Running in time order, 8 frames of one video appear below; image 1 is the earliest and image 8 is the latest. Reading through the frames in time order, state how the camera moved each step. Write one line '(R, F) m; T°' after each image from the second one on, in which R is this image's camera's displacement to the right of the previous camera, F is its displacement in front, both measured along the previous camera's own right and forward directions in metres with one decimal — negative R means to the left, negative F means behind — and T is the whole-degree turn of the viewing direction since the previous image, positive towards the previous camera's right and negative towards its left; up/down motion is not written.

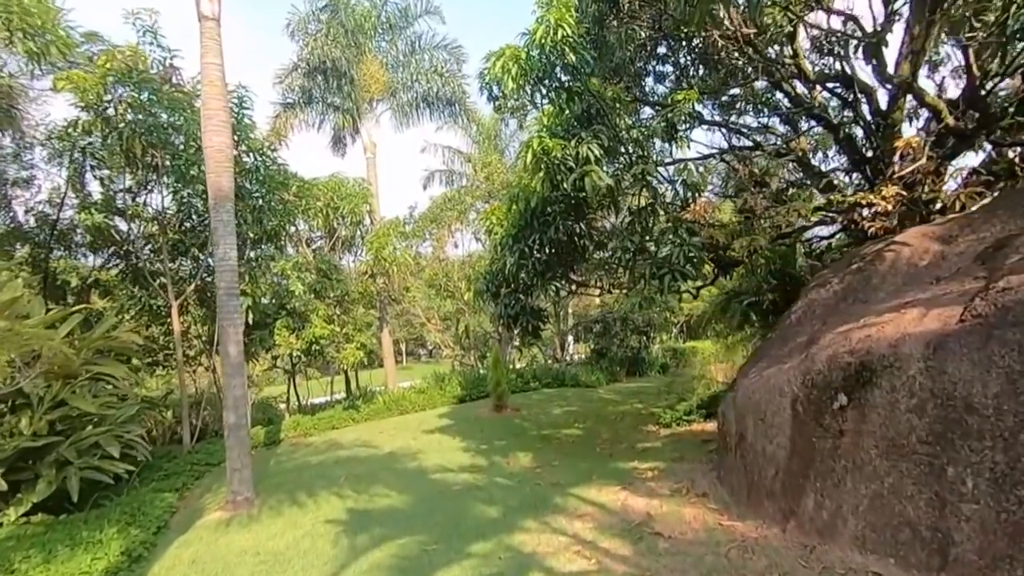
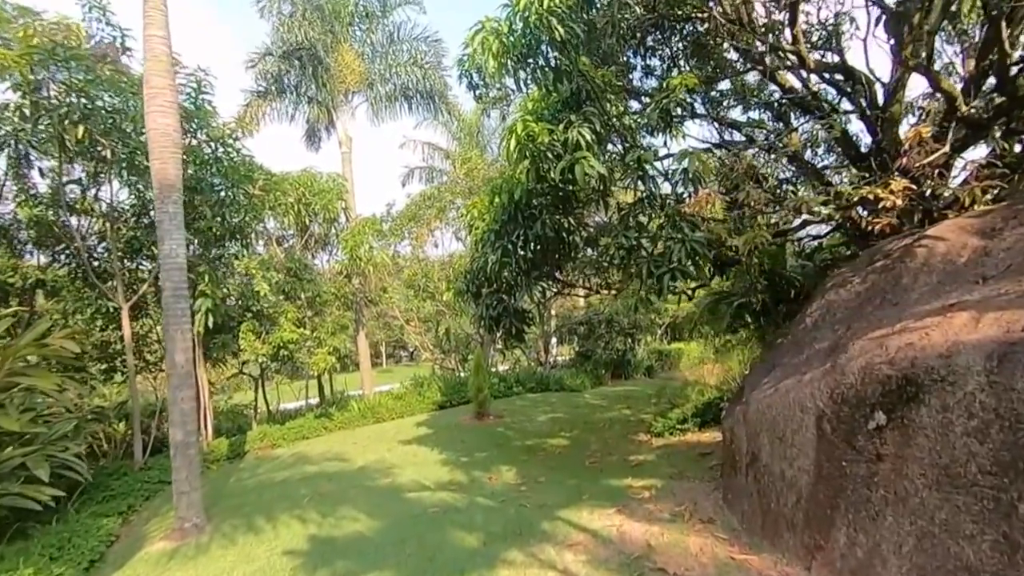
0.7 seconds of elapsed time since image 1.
(0.0, +0.5) m; +2°
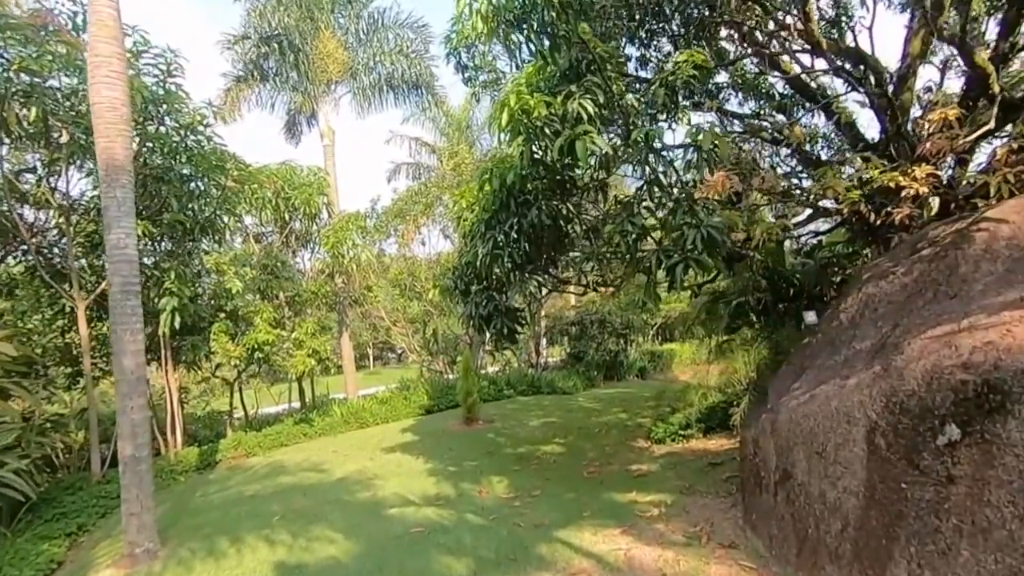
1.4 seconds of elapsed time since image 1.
(0.0, +0.5) m; +1°
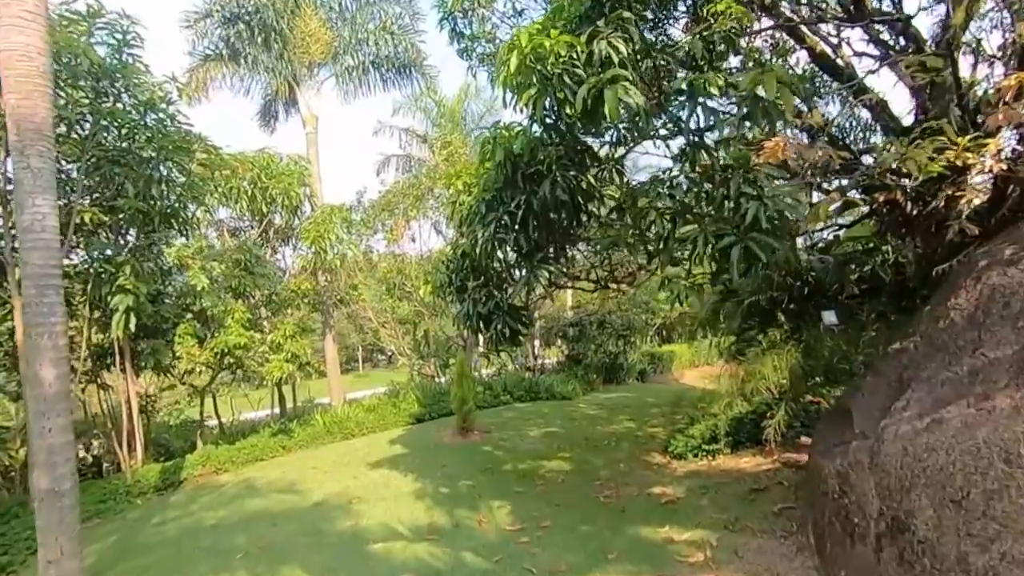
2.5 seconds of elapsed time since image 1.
(-0.1, +0.7) m; +1°
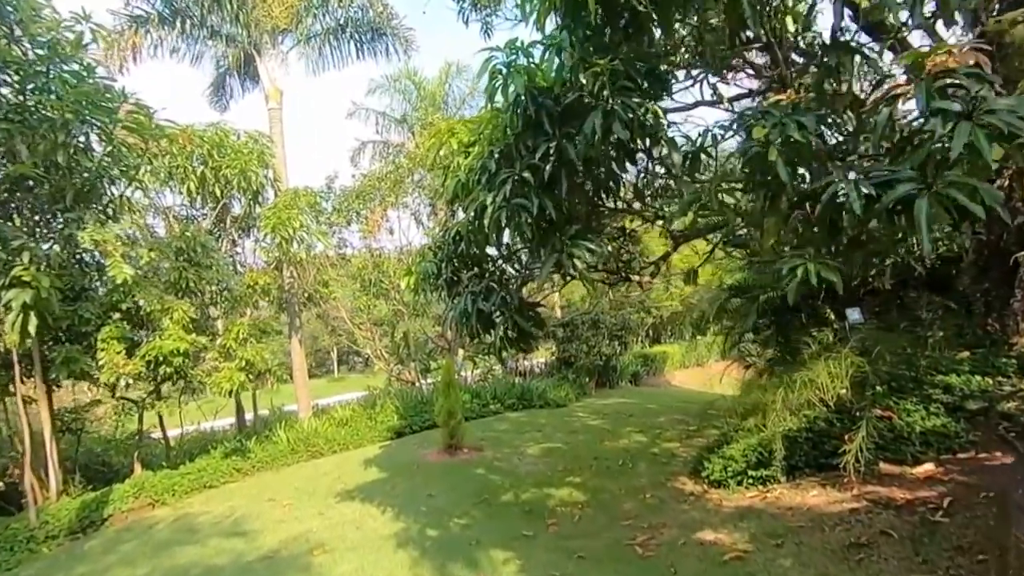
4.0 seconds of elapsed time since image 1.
(-0.2, +1.1) m; +2°
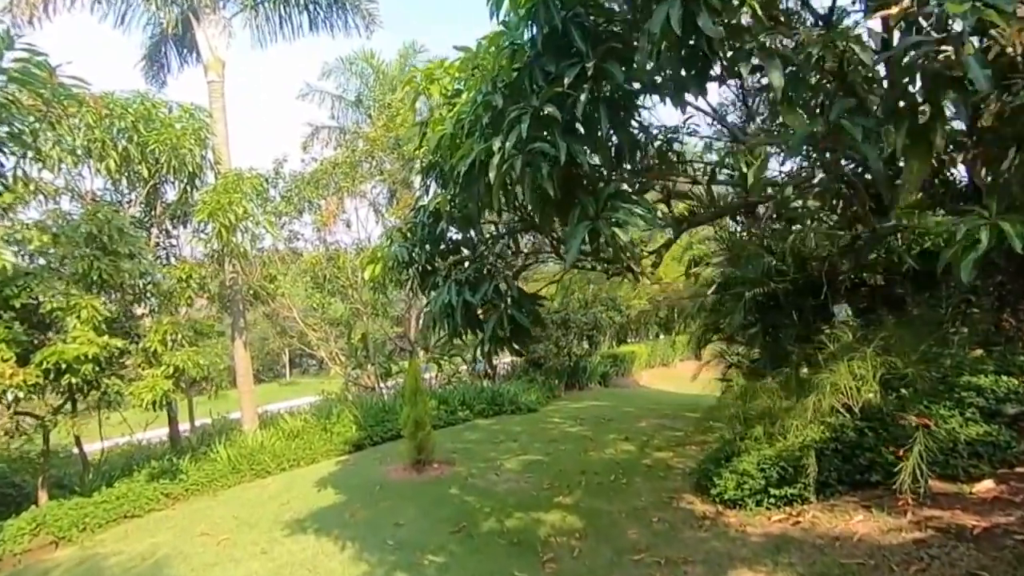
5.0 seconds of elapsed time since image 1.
(-0.2, +0.8) m; +4°
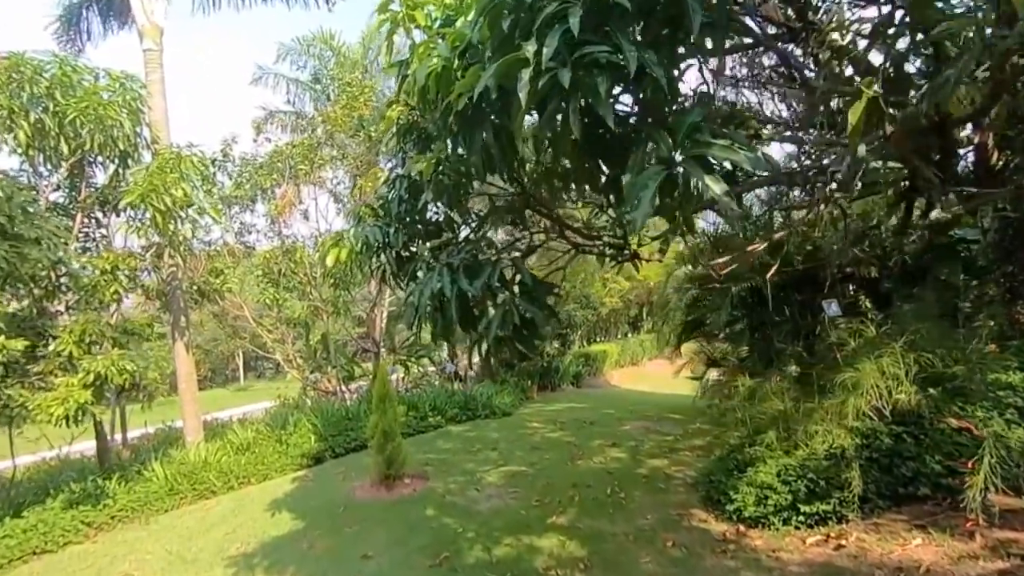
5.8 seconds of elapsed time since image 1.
(-0.2, +0.6) m; +4°
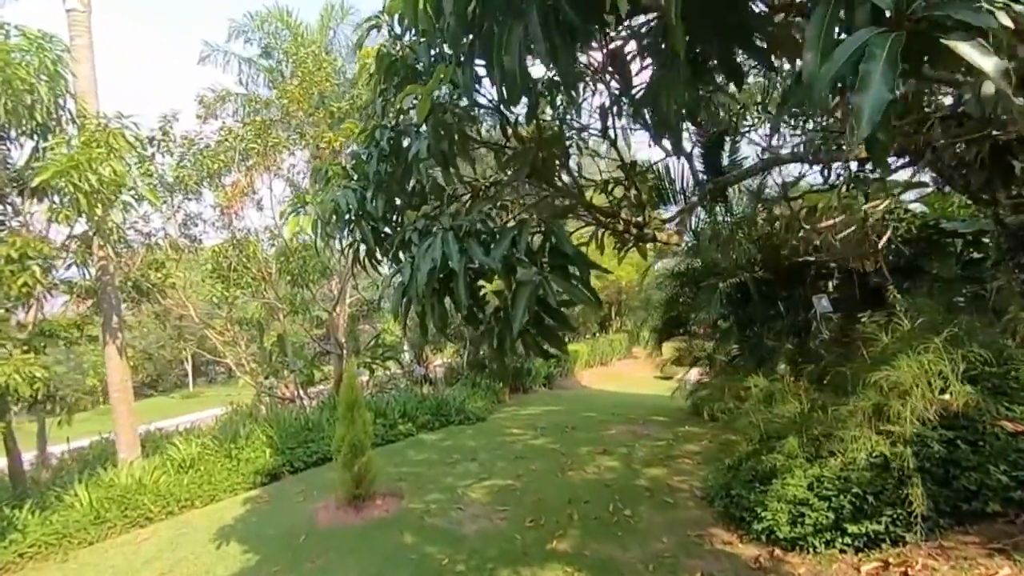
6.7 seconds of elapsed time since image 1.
(-0.2, +0.6) m; +4°
